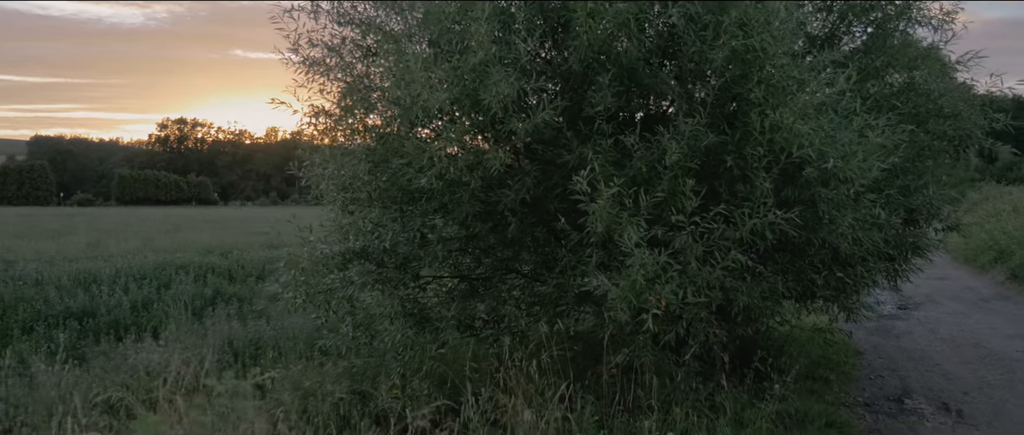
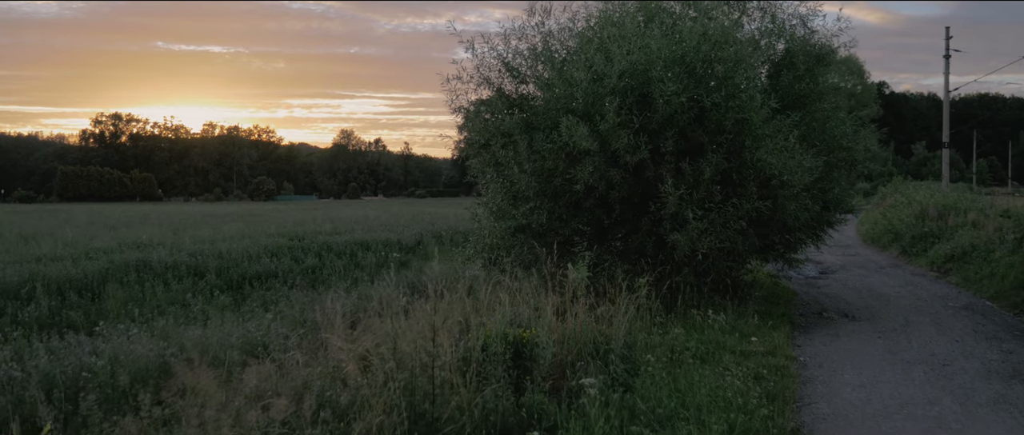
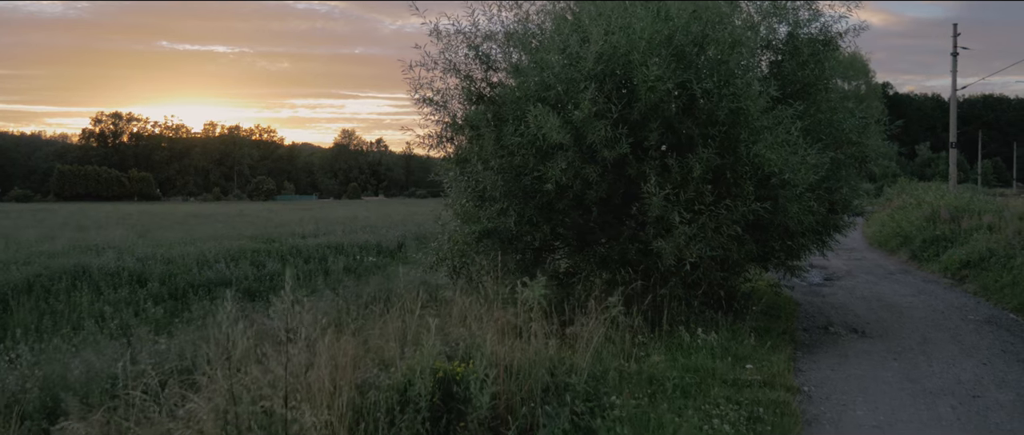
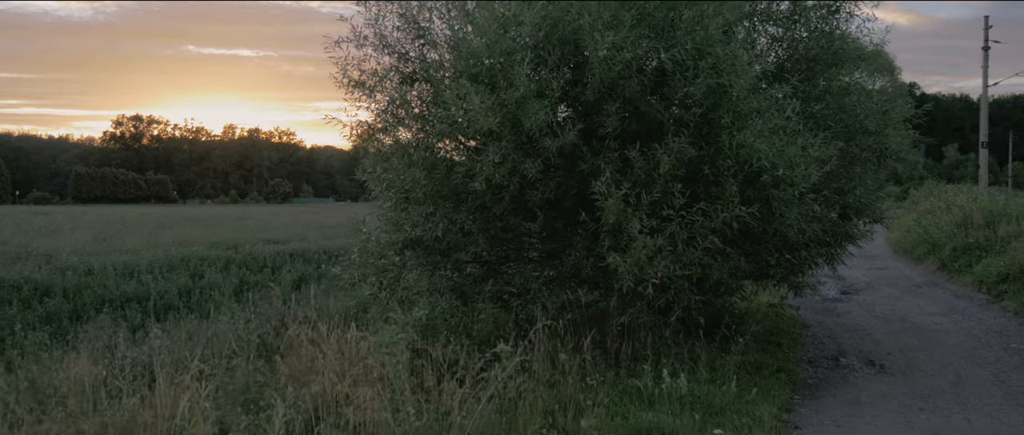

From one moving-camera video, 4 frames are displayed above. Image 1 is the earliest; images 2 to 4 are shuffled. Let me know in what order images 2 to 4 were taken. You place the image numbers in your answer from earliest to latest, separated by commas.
4, 3, 2
